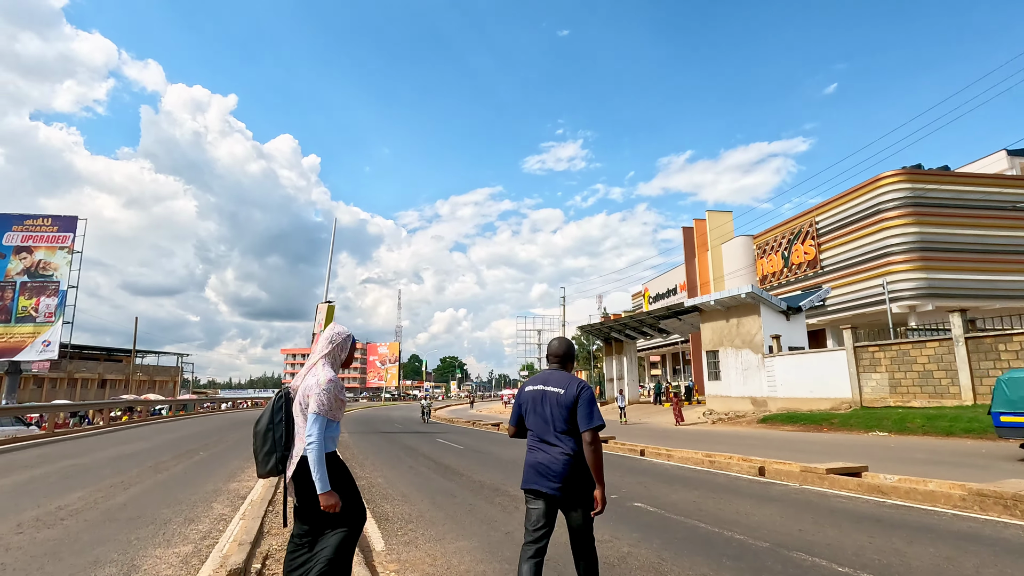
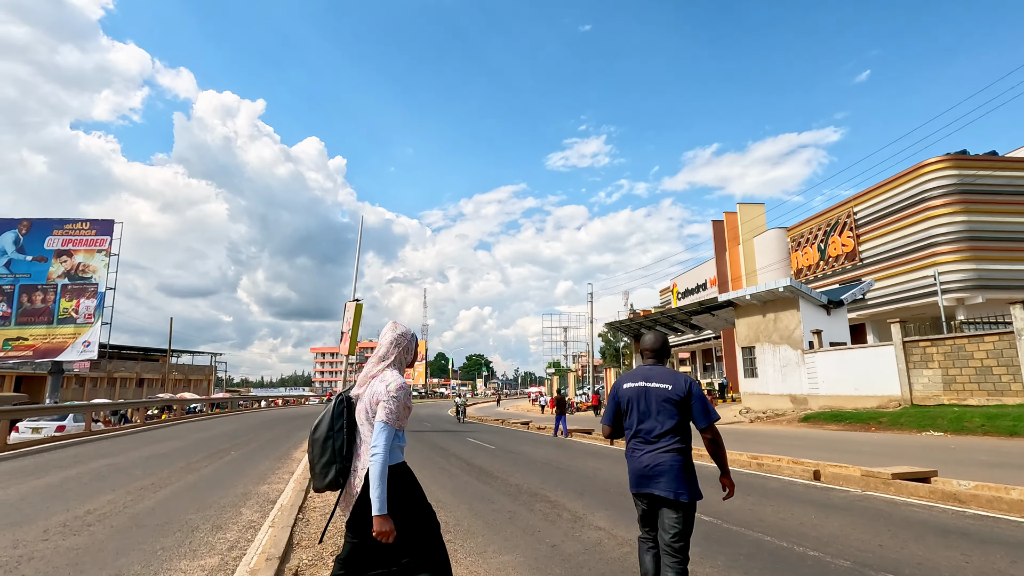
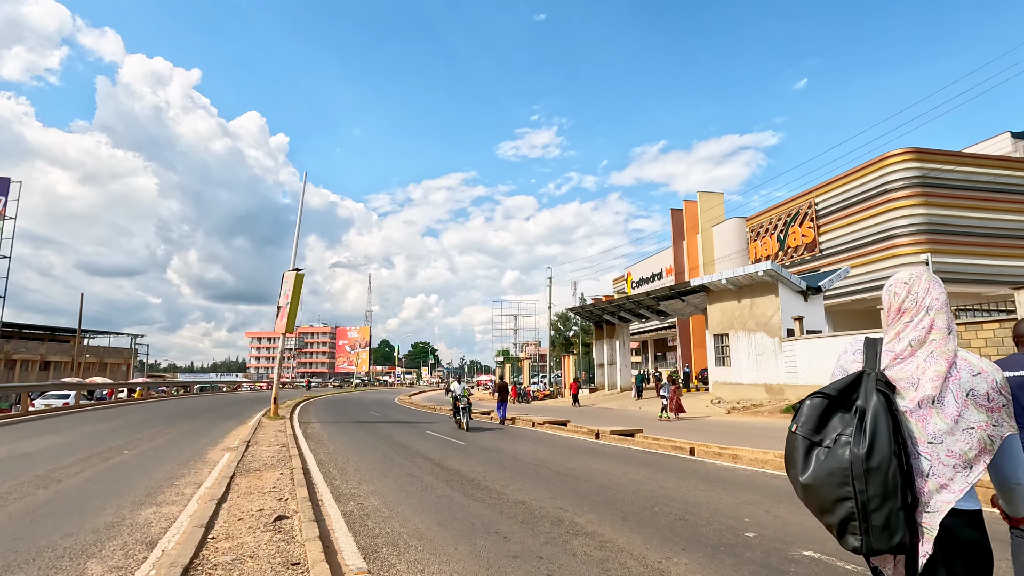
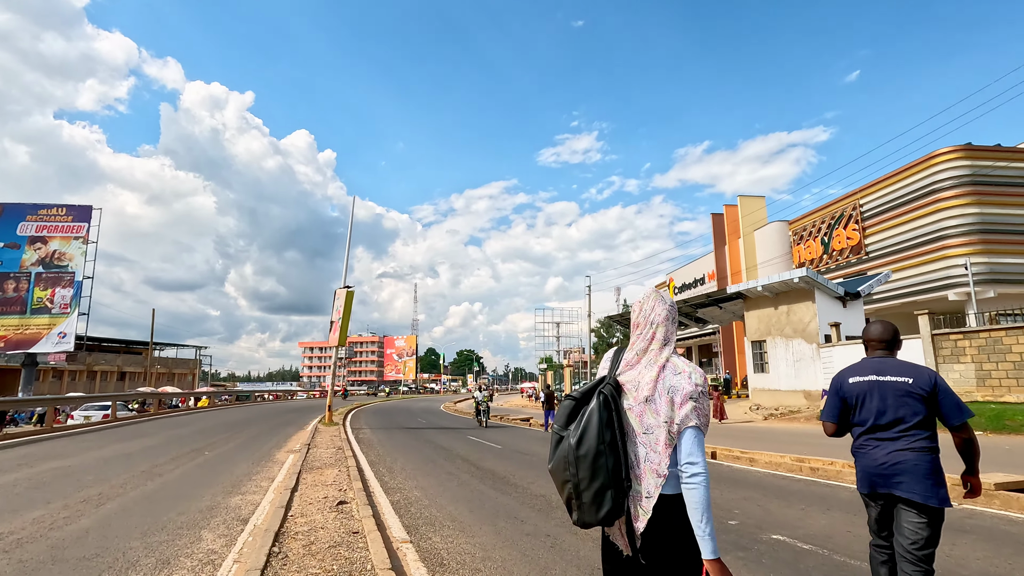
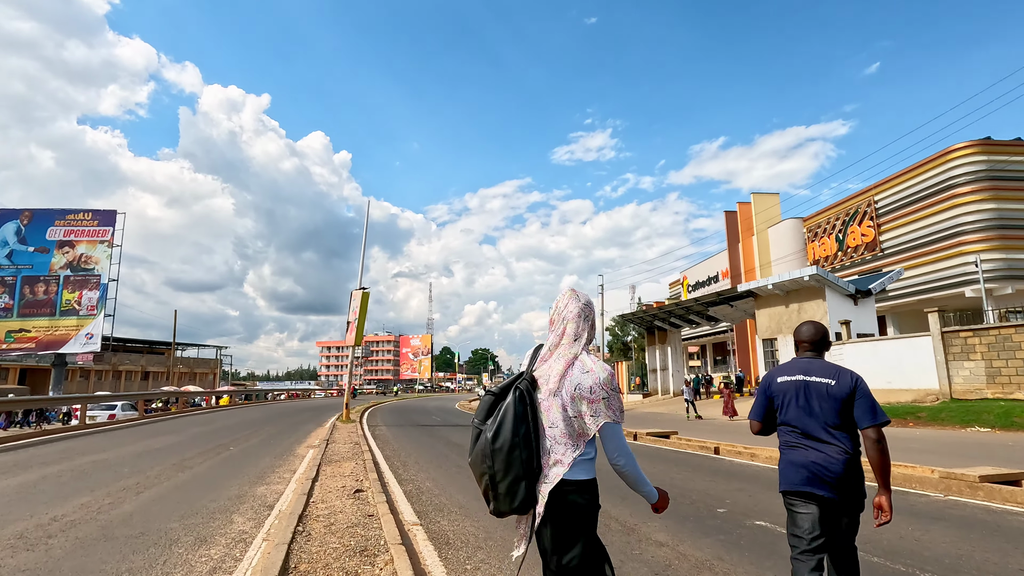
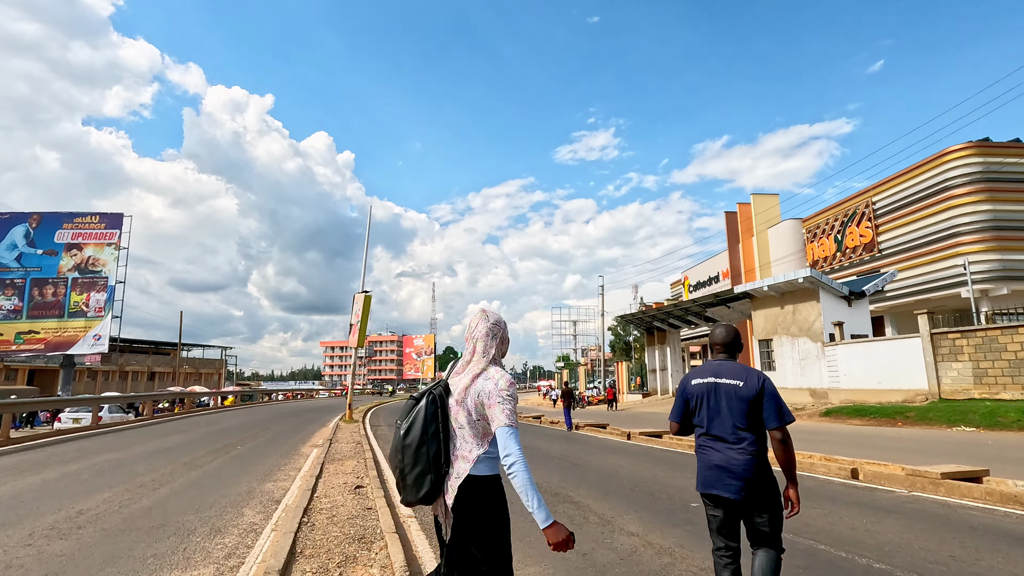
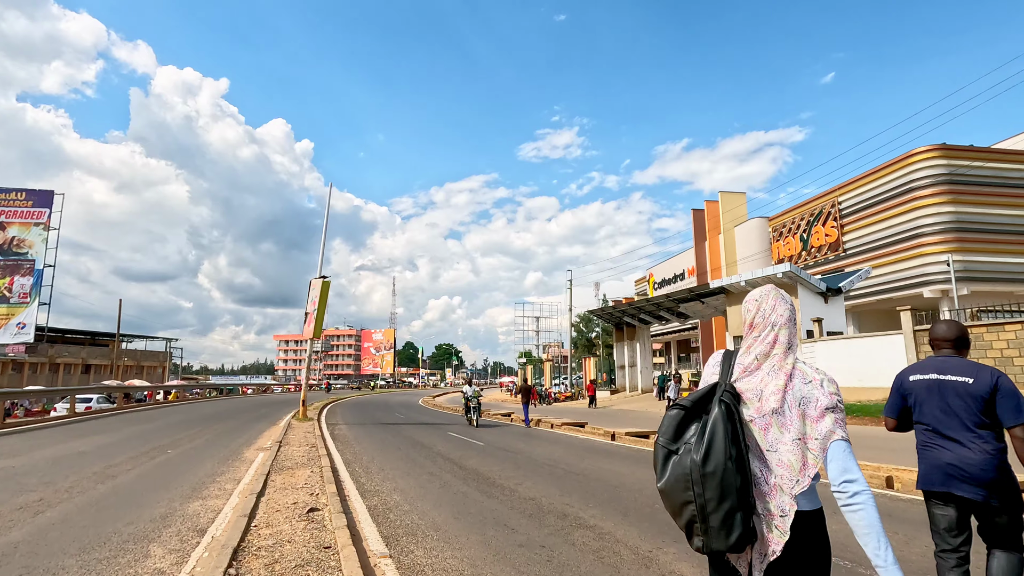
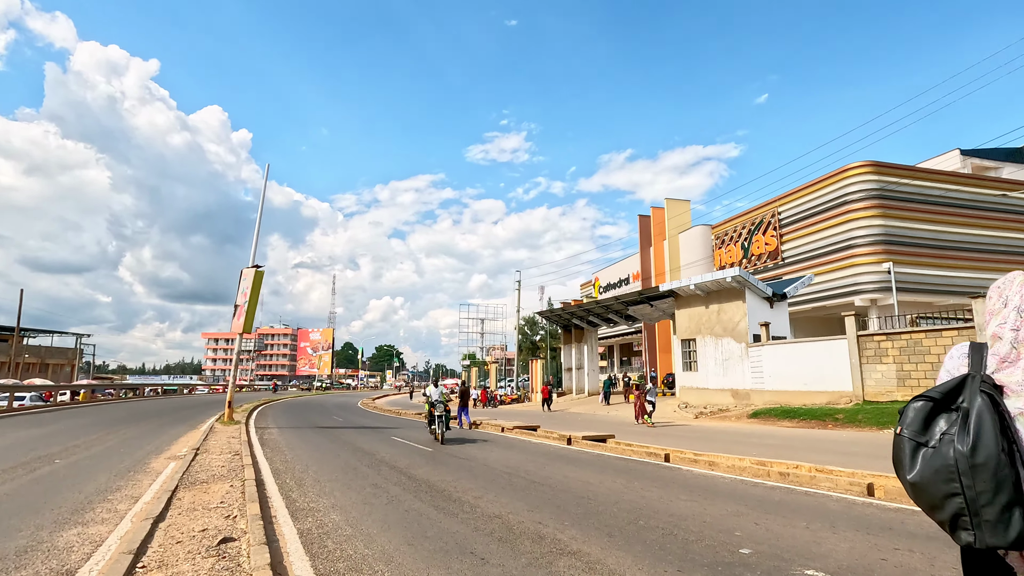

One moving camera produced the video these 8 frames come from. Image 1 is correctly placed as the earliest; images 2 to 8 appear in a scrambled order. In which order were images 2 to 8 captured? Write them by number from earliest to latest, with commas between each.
2, 6, 5, 4, 7, 3, 8
